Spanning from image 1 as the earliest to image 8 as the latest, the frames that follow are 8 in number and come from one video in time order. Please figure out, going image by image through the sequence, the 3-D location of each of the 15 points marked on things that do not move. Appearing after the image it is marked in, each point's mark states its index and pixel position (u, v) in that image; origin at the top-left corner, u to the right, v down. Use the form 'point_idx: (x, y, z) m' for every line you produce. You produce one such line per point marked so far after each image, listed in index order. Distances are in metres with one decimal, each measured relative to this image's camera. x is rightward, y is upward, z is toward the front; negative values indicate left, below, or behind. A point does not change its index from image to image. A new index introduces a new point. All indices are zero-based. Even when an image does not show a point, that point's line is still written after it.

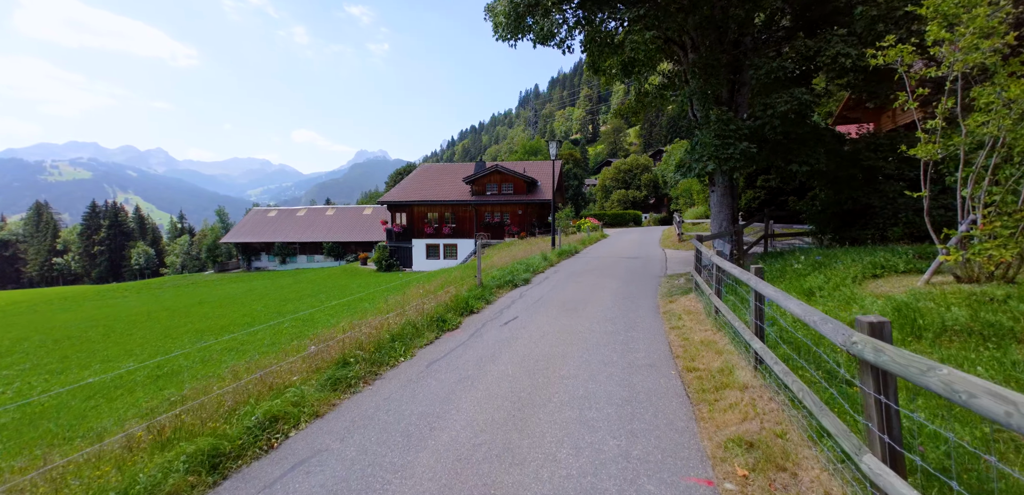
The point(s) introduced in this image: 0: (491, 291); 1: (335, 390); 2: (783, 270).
0: (-0.5, -1.0, +10.2) m
1: (-2.0, -1.6, +4.8) m
2: (+4.7, -0.4, +7.6) m
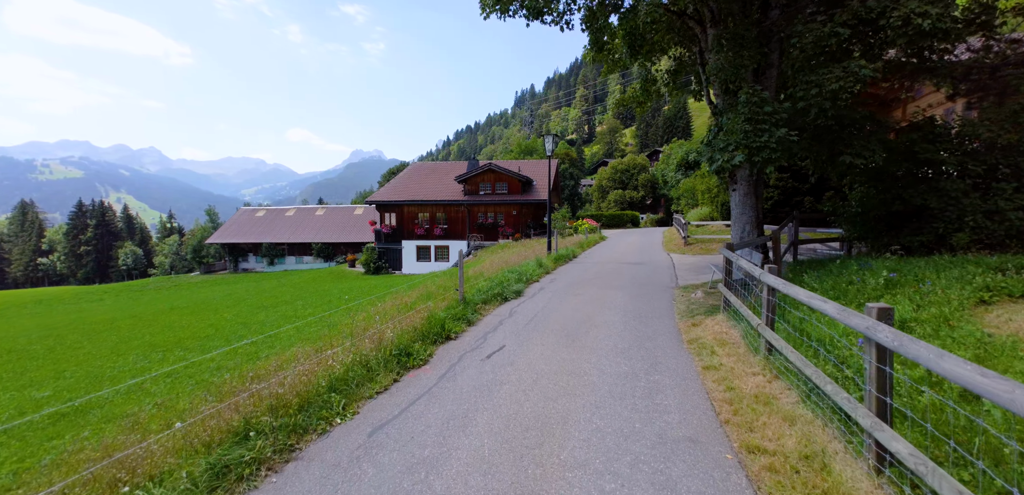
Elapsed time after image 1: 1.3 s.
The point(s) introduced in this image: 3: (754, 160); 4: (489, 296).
0: (-0.7, -1.2, +8.6) m
1: (-2.1, -1.7, +3.2) m
2: (+4.5, -0.5, +5.9) m
3: (+3.9, +1.4, +6.8) m
4: (-0.5, -1.0, +9.5) m
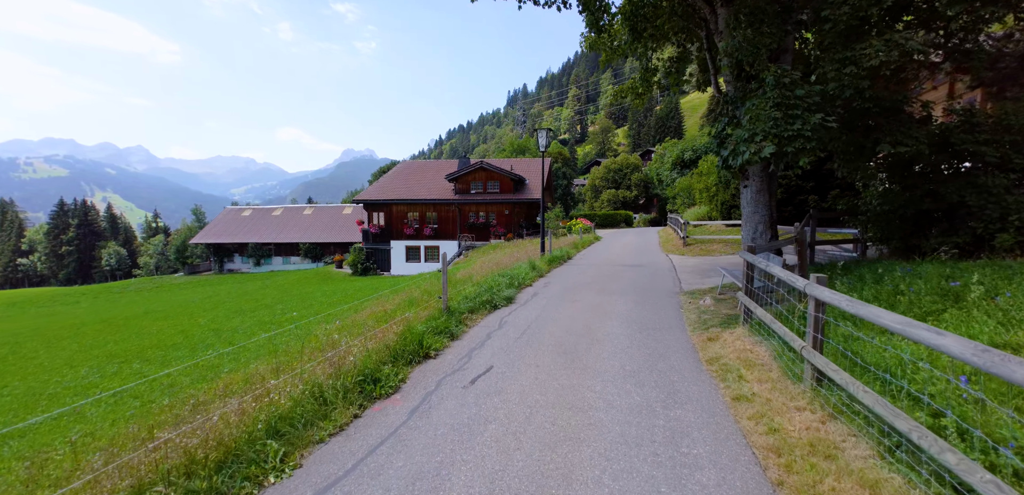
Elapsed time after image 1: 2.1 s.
0: (-0.9, -1.2, +7.6) m
1: (-2.2, -1.8, +2.2) m
2: (+4.3, -0.6, +5.1) m
3: (+3.7, +1.3, +6.0) m
4: (-0.7, -1.1, +8.5) m
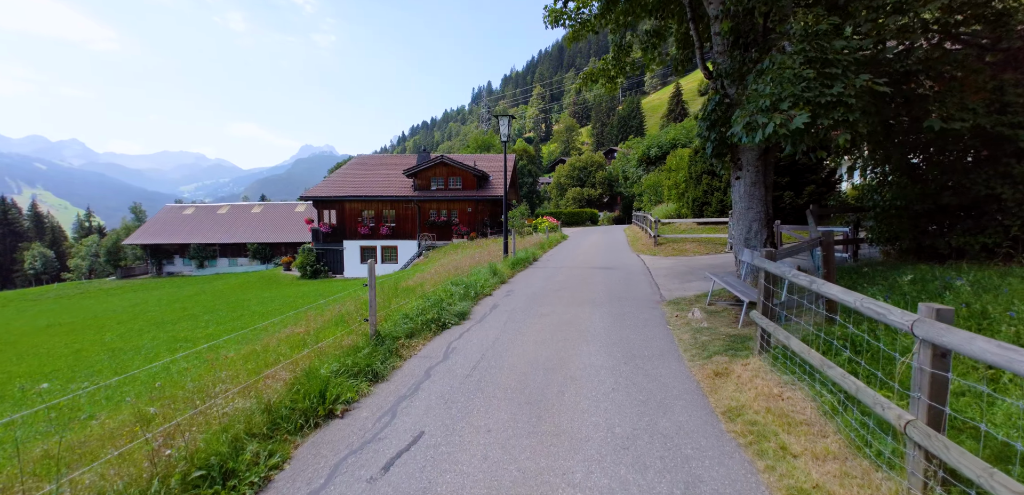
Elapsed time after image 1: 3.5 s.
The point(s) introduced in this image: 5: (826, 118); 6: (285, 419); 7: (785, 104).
0: (-1.6, -1.3, +5.8) m
1: (-2.5, -1.9, +0.3) m
2: (+3.8, -0.6, +3.7) m
3: (+3.2, +1.3, +4.5) m
4: (-1.4, -1.2, +6.8) m
5: (+3.2, +1.3, +4.5) m
6: (-2.0, -1.5, +3.7) m
7: (+2.9, +1.5, +4.6) m
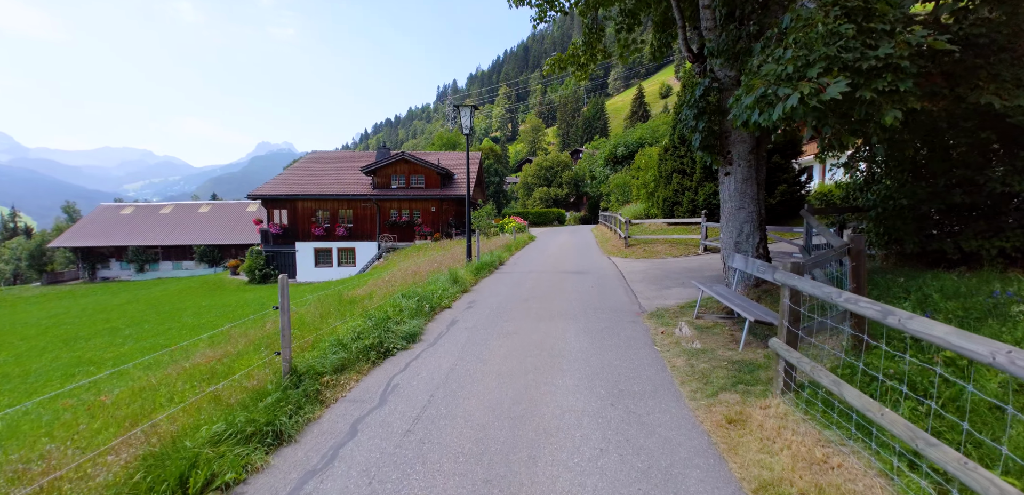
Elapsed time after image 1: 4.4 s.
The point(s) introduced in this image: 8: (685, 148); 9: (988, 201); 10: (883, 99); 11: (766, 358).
0: (-2.0, -1.4, +4.5) m
1: (-2.5, -2.0, -1.1) m
2: (+3.5, -0.7, +2.8) m
3: (+2.8, +1.2, +3.6) m
4: (-2.0, -1.3, +5.5) m
5: (+2.8, +1.2, +3.5) m
6: (-2.2, -1.6, +2.3) m
7: (+2.5, +1.4, +3.6) m
8: (+7.5, +4.3, +19.1) m
9: (+6.5, +0.6, +6.0) m
10: (+3.0, +1.2, +3.6) m
11: (+2.8, -1.2, +4.7) m
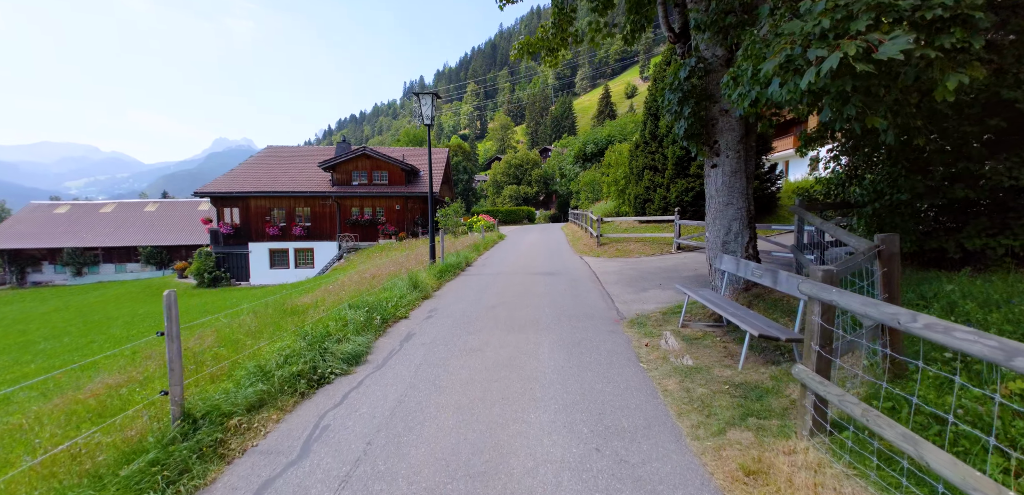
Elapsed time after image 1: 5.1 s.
0: (-2.4, -1.5, +3.4) m
1: (-2.4, -2.1, -2.1) m
2: (+3.3, -0.7, +2.1) m
3: (+2.5, +1.2, +2.8) m
4: (-2.4, -1.3, +4.4) m
5: (+2.5, +1.2, +2.8) m
6: (-2.4, -1.6, +1.3) m
7: (+2.2, +1.4, +2.8) m
8: (+6.1, +4.4, +18.7) m
9: (+6.0, +0.6, +5.5) m
10: (+2.7, +1.1, +2.9) m
11: (+2.4, -1.2, +4.0) m
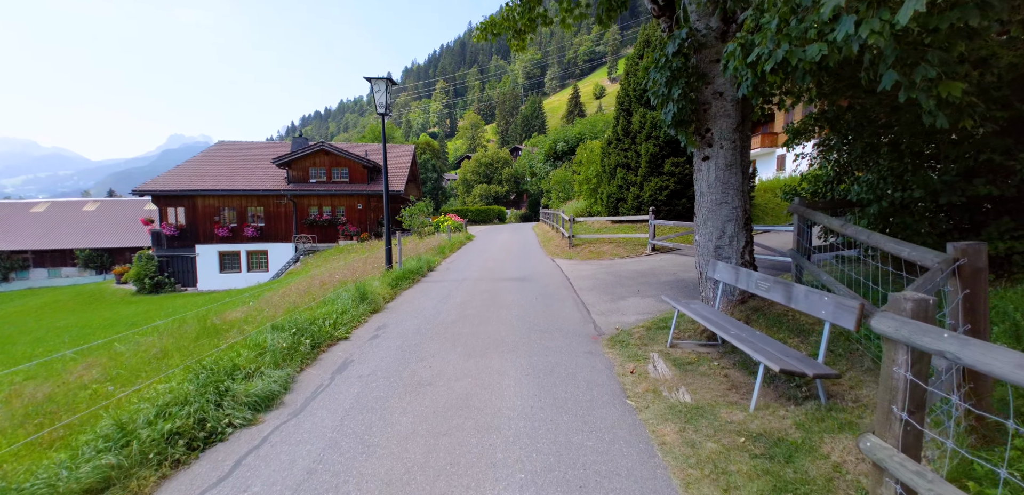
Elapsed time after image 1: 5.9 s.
0: (-2.7, -1.6, +2.2) m
1: (-2.3, -2.2, -3.4) m
2: (+3.1, -0.8, +1.3) m
3: (+2.2, +1.1, +1.9) m
4: (-2.7, -1.4, +3.2) m
5: (+2.3, +1.1, +1.9) m
6: (-2.6, -1.8, +0.1) m
7: (+1.9, +1.3, +1.9) m
8: (+4.8, +4.4, +18.0) m
9: (+5.6, +0.6, +4.8) m
10: (+2.4, +1.1, +2.0) m
11: (+2.1, -1.3, +3.1) m
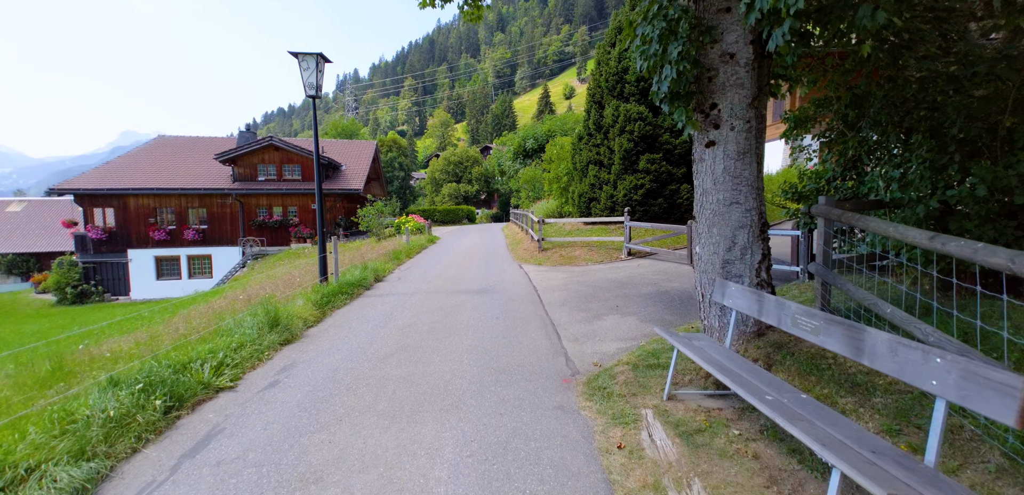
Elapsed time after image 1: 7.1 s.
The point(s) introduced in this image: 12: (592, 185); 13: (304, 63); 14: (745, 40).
0: (-3.0, -1.8, +0.5) m
1: (-2.3, -2.4, -5.0) m
2: (+2.8, -1.0, 0.0) m
3: (+1.9, +0.9, +0.5) m
4: (-3.1, -1.6, +1.5) m
5: (+1.9, +1.0, +0.5) m
6: (-2.7, -1.9, -1.6) m
7: (+1.6, +1.2, +0.5) m
8: (+3.4, +4.3, +16.7) m
9: (+5.0, +0.5, +3.7) m
10: (+2.1, +0.9, +0.6) m
11: (+1.7, -1.5, +1.7) m
12: (+3.2, +2.5, +17.2) m
13: (-4.3, +3.8, +9.2) m
14: (+2.1, +1.8, +3.9) m
